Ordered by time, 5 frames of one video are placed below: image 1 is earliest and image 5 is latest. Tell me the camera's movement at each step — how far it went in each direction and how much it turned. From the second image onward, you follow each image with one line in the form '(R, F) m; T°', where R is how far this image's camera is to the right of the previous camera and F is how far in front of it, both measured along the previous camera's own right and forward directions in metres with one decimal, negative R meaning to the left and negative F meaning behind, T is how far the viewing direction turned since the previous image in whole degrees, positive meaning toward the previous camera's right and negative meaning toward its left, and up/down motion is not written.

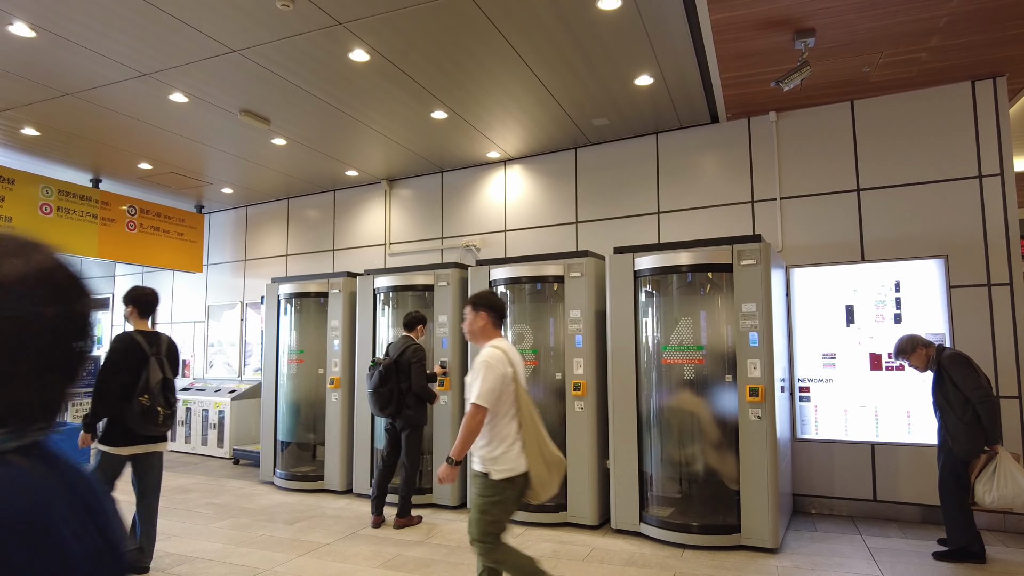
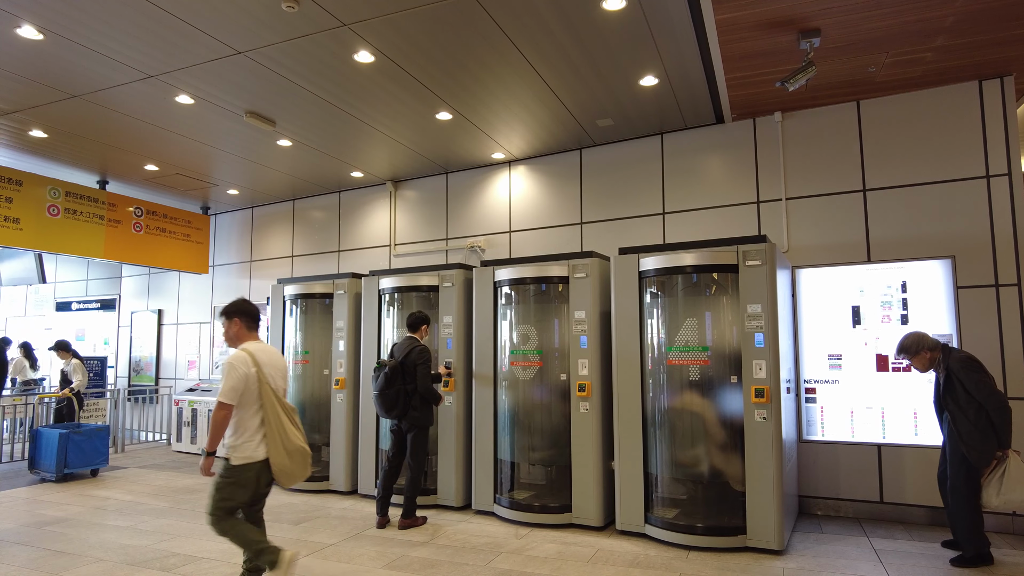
(0.0, 0.0) m; 0°
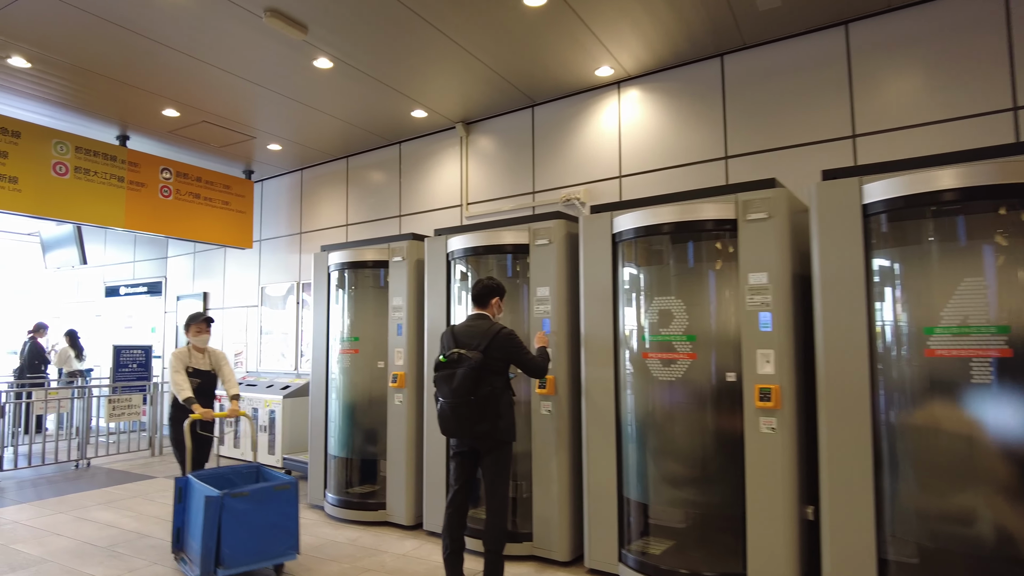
(-0.3, +1.7) m; -6°
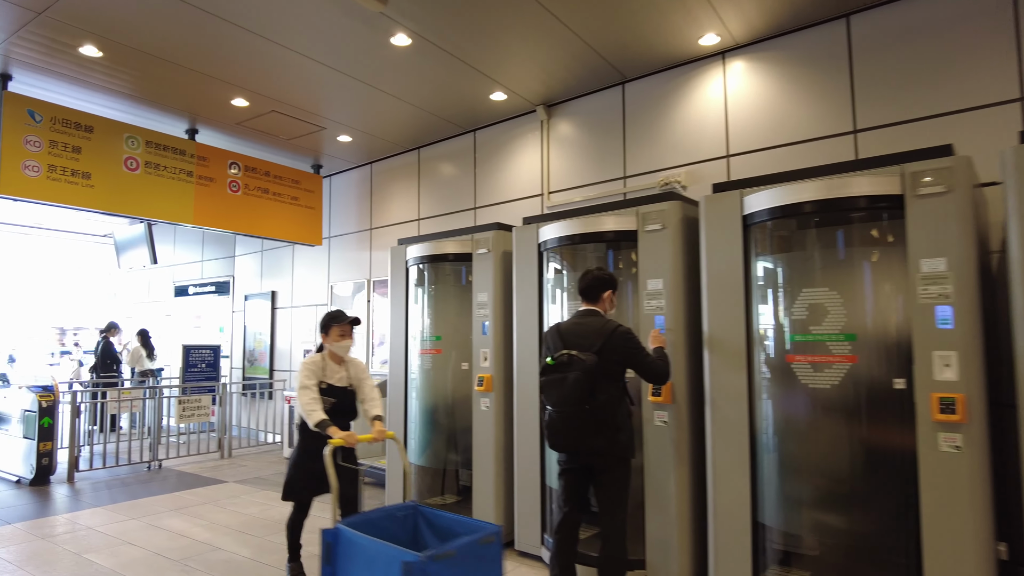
(-0.3, +0.4) m; -5°
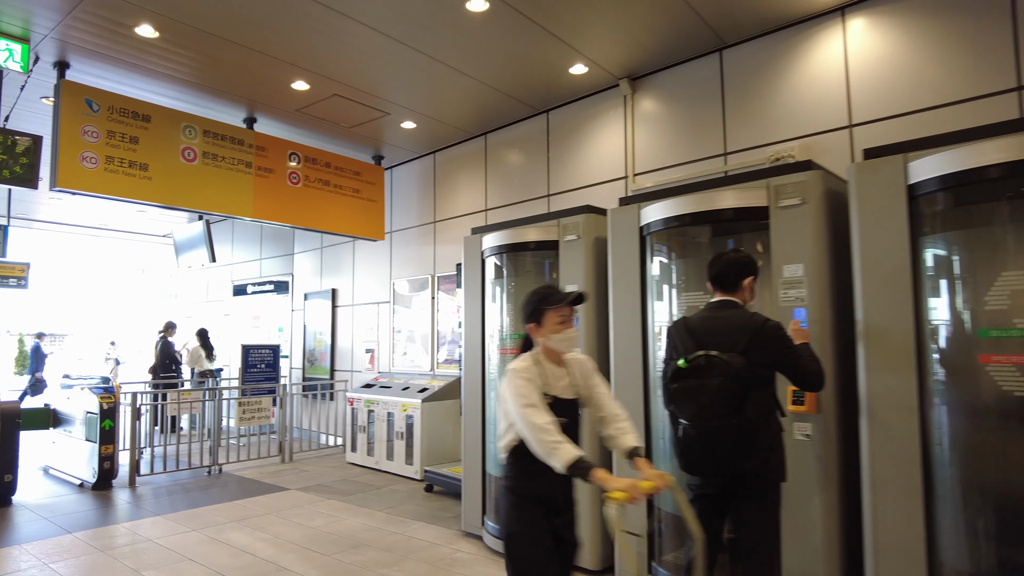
(-0.3, +0.5) m; -4°
